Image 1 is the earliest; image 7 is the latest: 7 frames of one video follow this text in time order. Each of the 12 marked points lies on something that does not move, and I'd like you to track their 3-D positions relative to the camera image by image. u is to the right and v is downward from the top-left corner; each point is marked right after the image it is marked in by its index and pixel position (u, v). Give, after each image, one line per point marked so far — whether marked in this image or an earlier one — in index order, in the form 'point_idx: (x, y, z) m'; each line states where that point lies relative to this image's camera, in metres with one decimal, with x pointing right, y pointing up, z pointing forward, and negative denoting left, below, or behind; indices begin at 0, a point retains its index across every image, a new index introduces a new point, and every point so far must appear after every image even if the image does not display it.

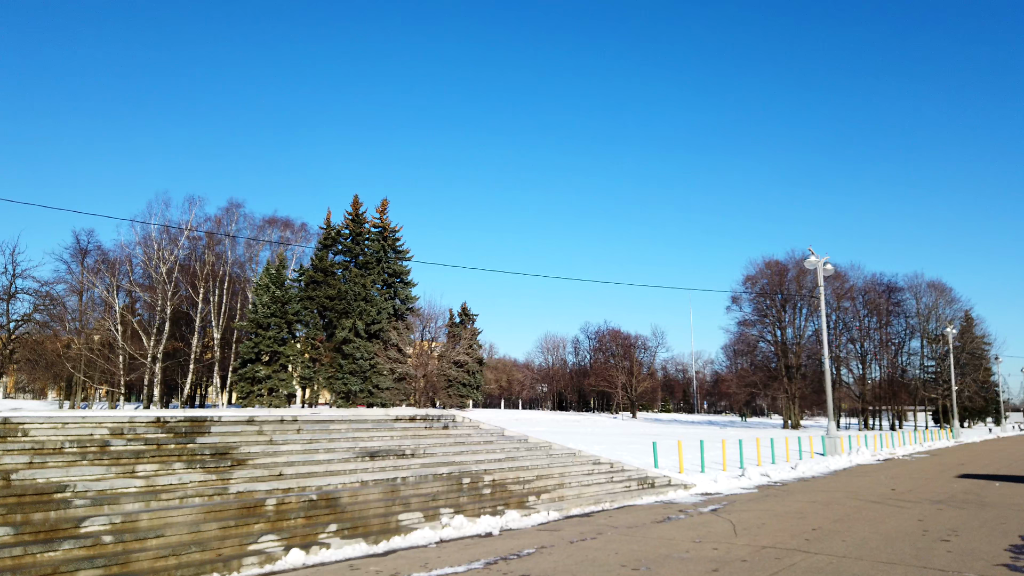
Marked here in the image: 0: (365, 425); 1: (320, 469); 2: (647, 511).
0: (-4.3, -4.0, +19.1) m
1: (-4.4, -4.1, +15.0) m
2: (+3.6, -6.1, +17.9) m
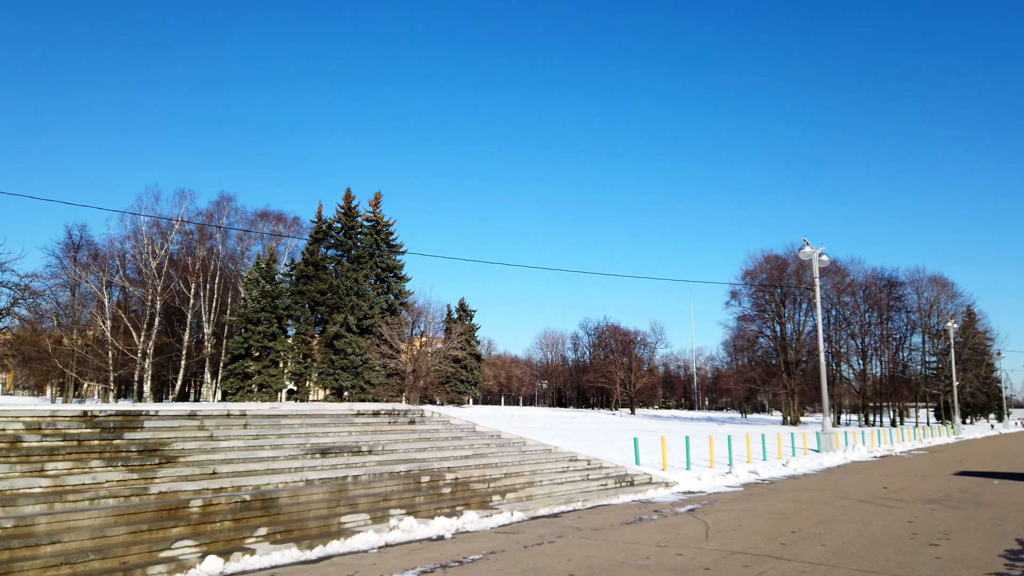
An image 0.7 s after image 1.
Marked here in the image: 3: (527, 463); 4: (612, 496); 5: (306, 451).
0: (-5.2, -3.6, +18.0) m
1: (-5.4, -3.8, +13.9) m
2: (+2.7, -5.7, +16.8) m
3: (+0.5, -5.2, +19.7) m
4: (+2.9, -6.1, +19.2) m
5: (-4.8, -3.8, +15.4) m
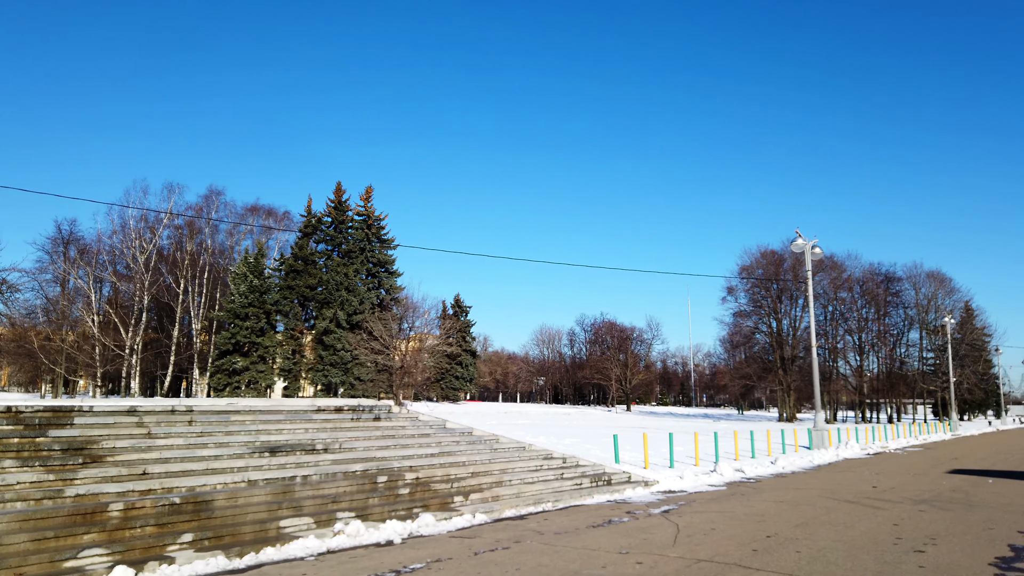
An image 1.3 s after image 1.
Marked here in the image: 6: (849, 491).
0: (-6.1, -3.3, +17.0) m
1: (-6.2, -3.5, +13.0) m
2: (+1.9, -5.4, +15.8) m
3: (-0.4, -5.0, +18.8) m
4: (+2.1, -5.8, +18.2) m
5: (-5.7, -3.6, +14.5) m
6: (+10.0, -6.0, +19.5) m
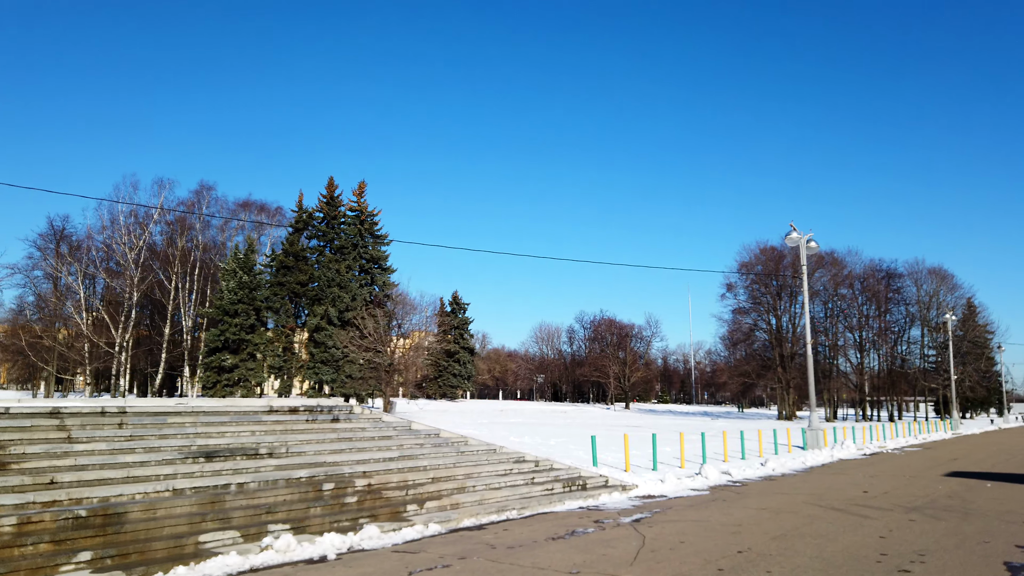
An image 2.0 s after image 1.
0: (-7.0, -3.2, +15.9) m
1: (-7.1, -3.4, +11.9) m
2: (+0.9, -5.3, +14.7) m
3: (-1.3, -4.8, +17.7) m
4: (+1.1, -5.6, +17.1) m
5: (-6.6, -3.4, +13.4) m
6: (+9.1, -5.8, +18.4) m
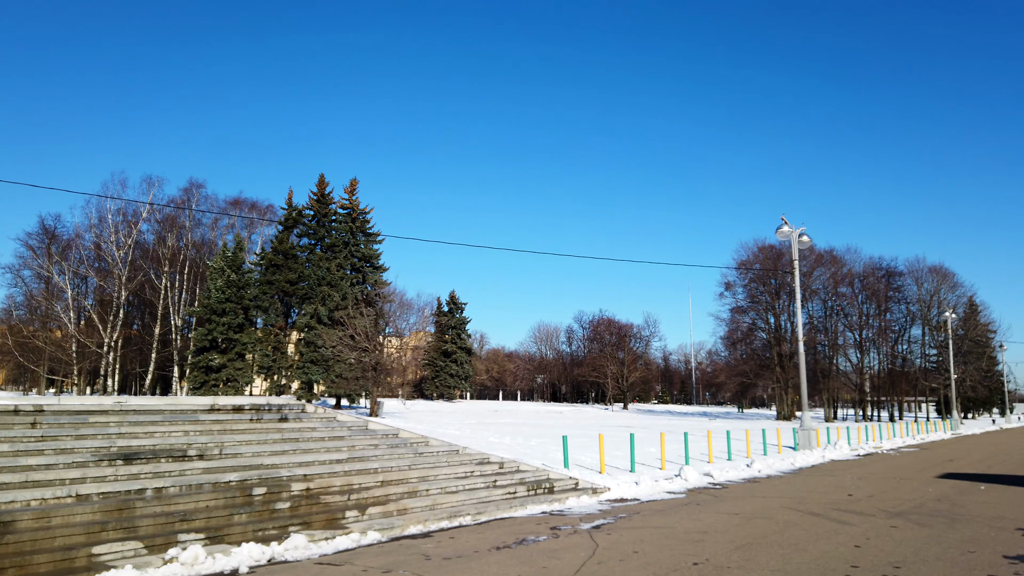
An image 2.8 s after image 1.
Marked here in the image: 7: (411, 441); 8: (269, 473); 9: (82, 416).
0: (-8.1, -2.9, +14.9) m
1: (-8.2, -3.1, +10.8) m
2: (-0.1, -5.0, +13.6) m
3: (-2.3, -4.5, +16.6) m
4: (+0.1, -5.4, +16.0) m
5: (-7.7, -3.2, +12.3) m
6: (+8.0, -5.6, +17.3) m
7: (-2.8, -4.3, +18.4) m
8: (-5.1, -3.8, +13.7) m
9: (-9.0, -2.7, +13.9) m
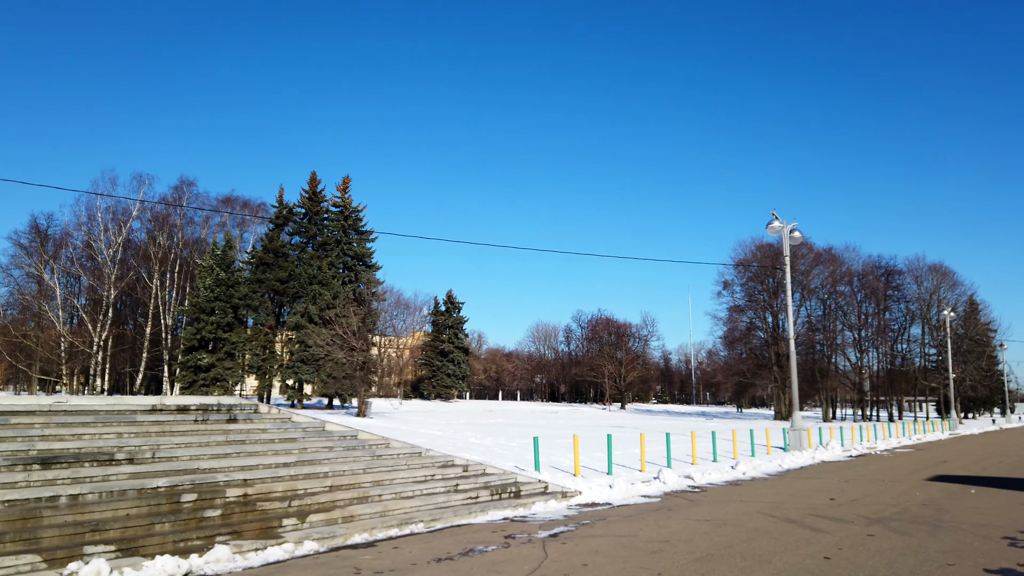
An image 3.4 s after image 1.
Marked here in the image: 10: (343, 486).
0: (-9.0, -2.8, +14.0) m
1: (-9.2, -3.0, +10.0) m
2: (-1.0, -4.9, +12.8) m
3: (-3.3, -4.4, +15.7) m
4: (-0.8, -5.2, +15.2) m
5: (-8.6, -3.0, +11.5) m
6: (+7.1, -5.4, +16.4) m
7: (-3.8, -4.1, +17.5) m
8: (-6.0, -3.7, +12.8) m
9: (-9.9, -2.6, +13.0) m
10: (-3.7, -4.4, +14.5) m
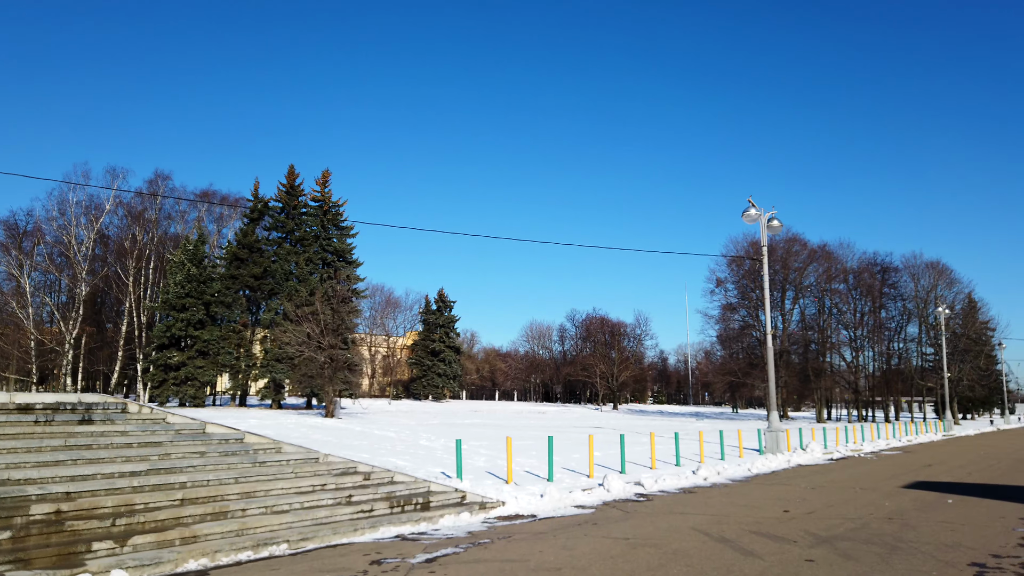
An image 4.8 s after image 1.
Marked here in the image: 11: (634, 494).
0: (-11.1, -2.4, +11.9) m
1: (-11.3, -2.6, +7.9) m
2: (-3.2, -4.4, +10.6) m
3: (-5.4, -4.0, +13.6) m
4: (-3.0, -4.8, +13.0) m
5: (-10.8, -2.6, +9.3) m
6: (+5.0, -5.0, +14.2) m
7: (-5.9, -3.7, +15.4) m
8: (-8.1, -3.3, +10.7) m
9: (-12.1, -2.1, +10.9) m
10: (-5.8, -3.9, +12.4) m
11: (+3.5, -6.0, +19.0) m
